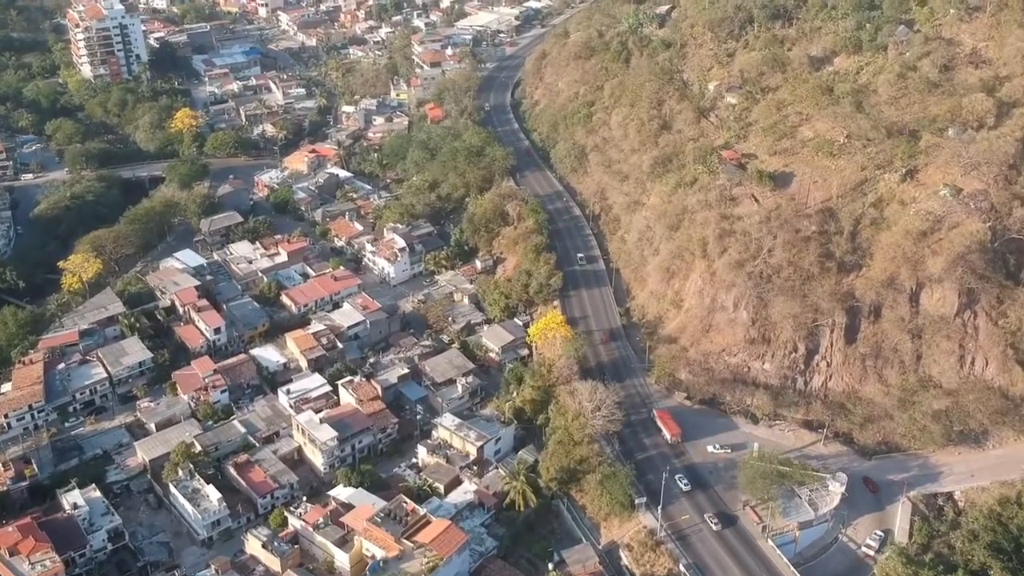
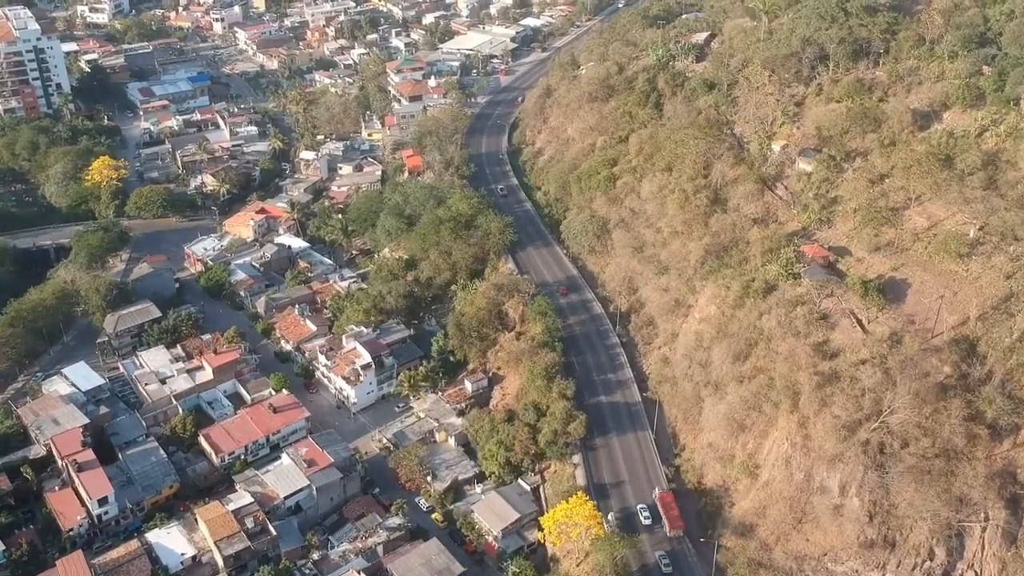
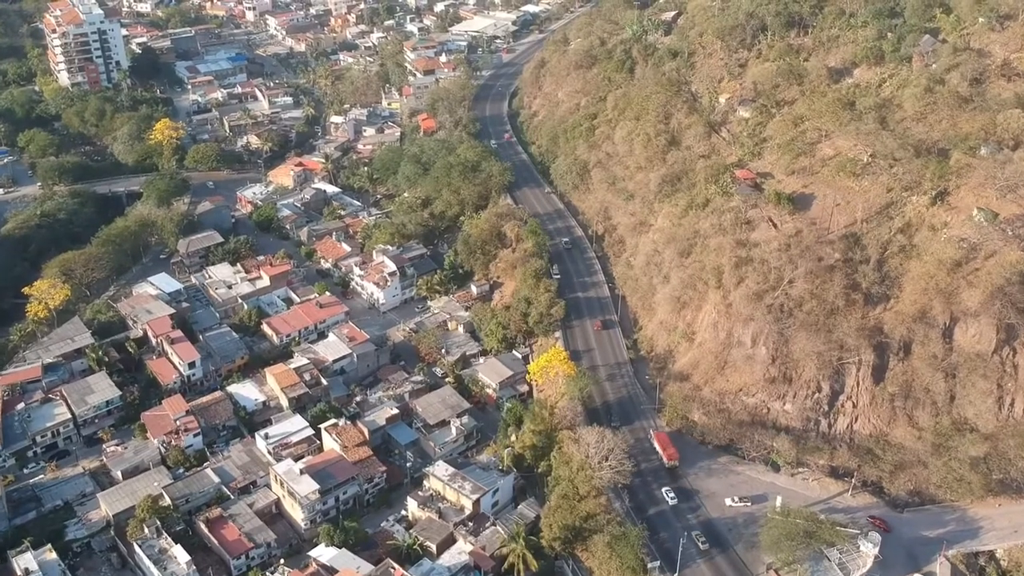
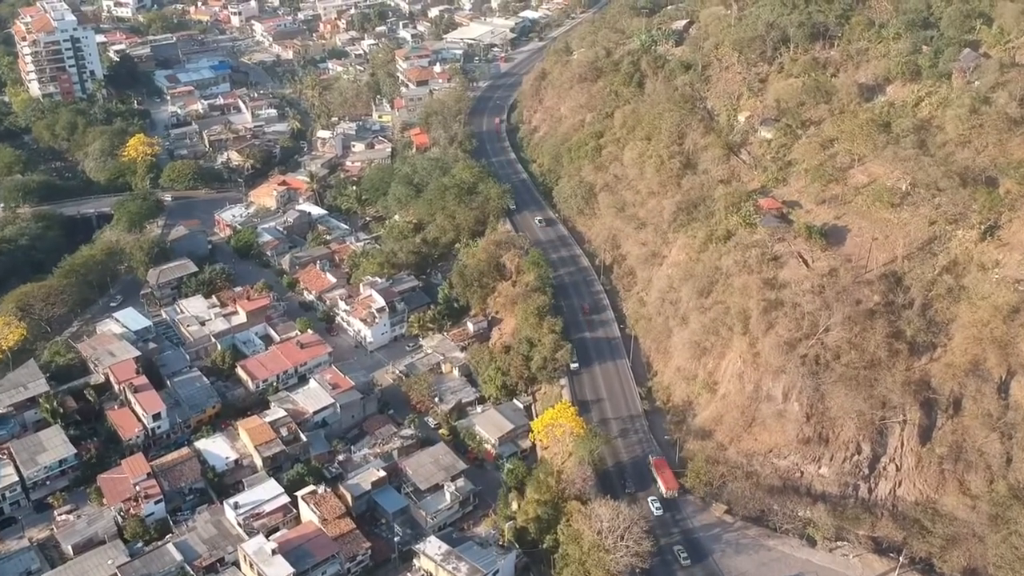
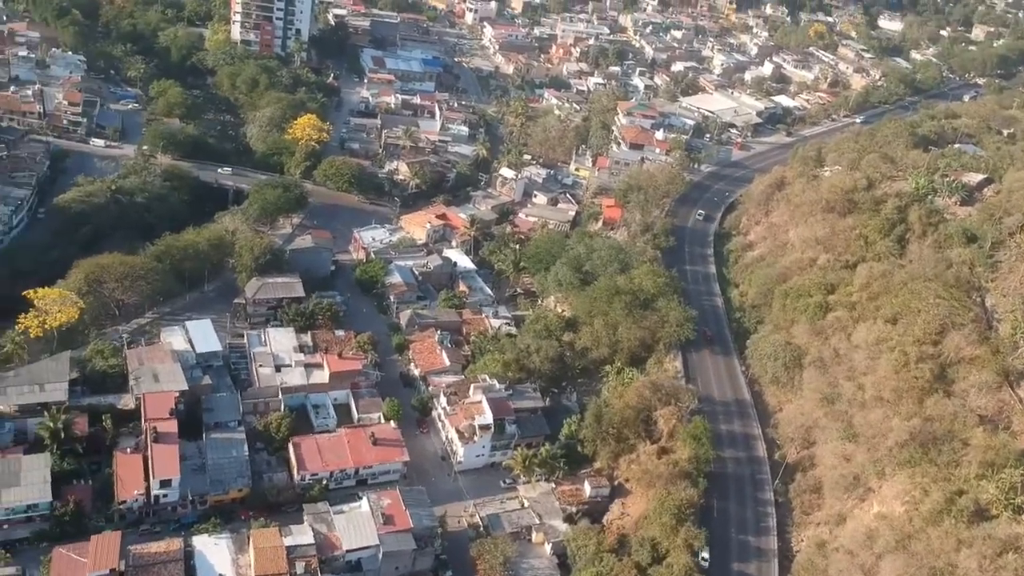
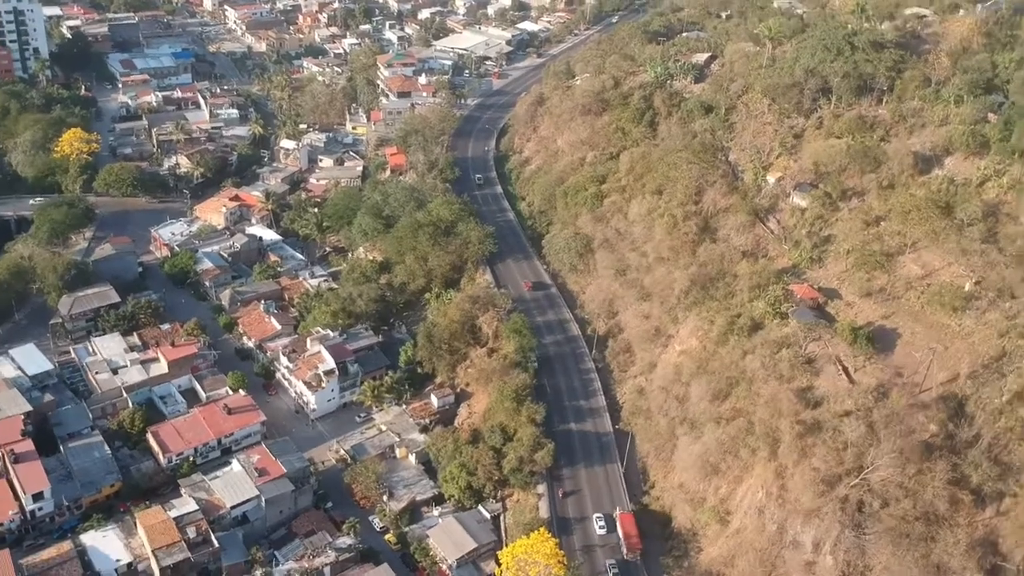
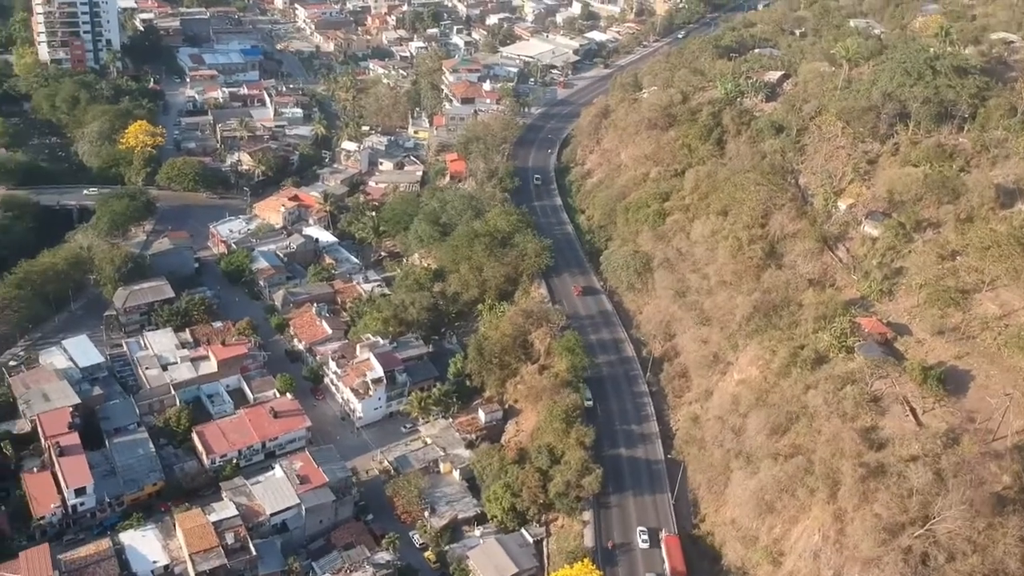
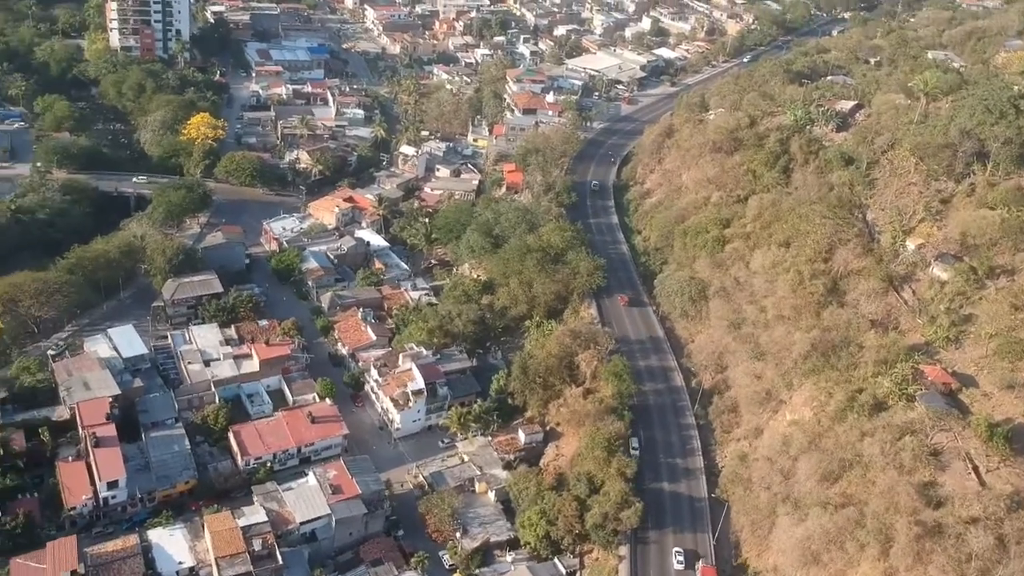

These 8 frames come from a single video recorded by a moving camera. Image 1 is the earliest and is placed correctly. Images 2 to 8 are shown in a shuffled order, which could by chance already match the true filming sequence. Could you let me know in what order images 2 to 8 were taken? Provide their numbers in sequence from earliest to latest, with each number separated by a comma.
3, 4, 2, 6, 7, 8, 5
